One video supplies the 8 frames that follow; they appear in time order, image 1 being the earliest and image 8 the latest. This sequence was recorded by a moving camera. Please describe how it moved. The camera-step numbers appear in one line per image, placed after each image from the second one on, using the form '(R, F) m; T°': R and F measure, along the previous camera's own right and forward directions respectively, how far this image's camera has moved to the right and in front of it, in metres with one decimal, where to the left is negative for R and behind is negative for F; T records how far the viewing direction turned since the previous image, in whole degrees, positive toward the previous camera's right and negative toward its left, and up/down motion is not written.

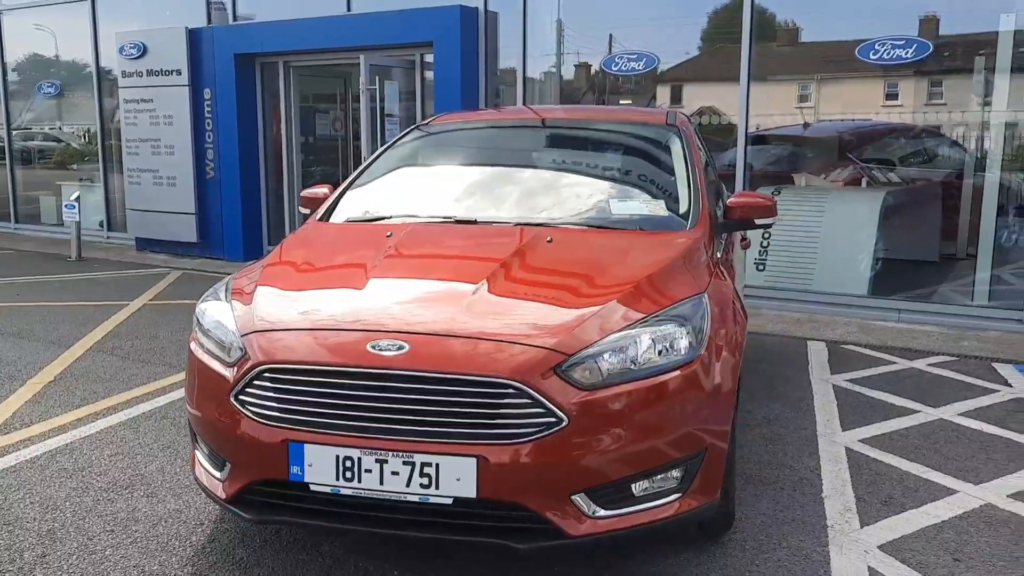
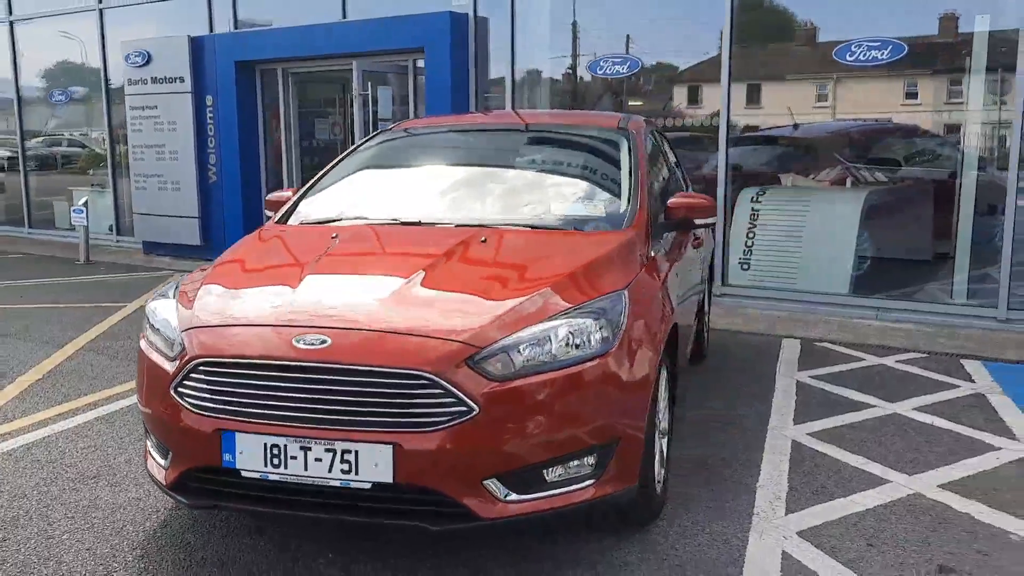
(+0.3, -0.2) m; -1°
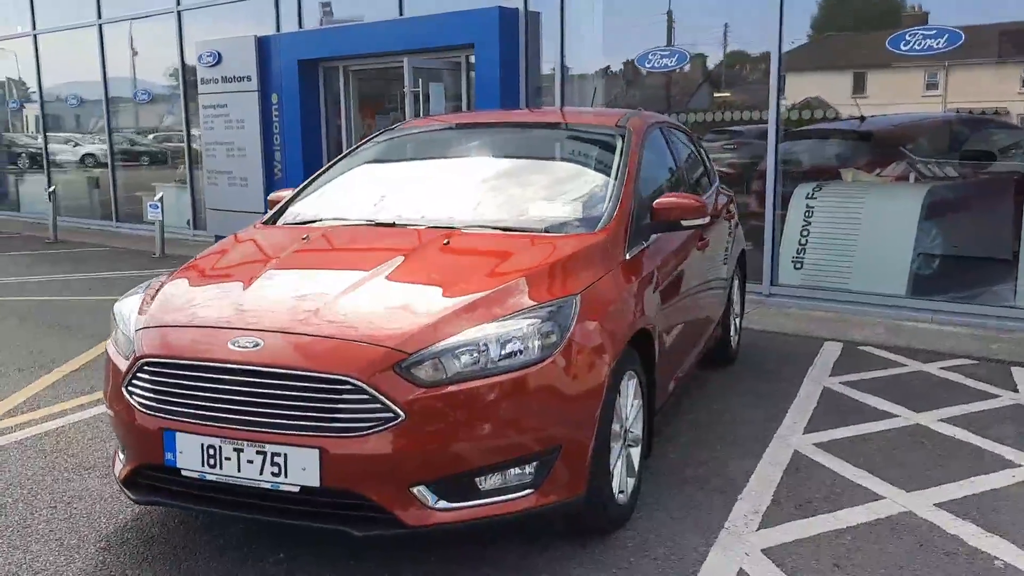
(+0.5, +0.1) m; -6°
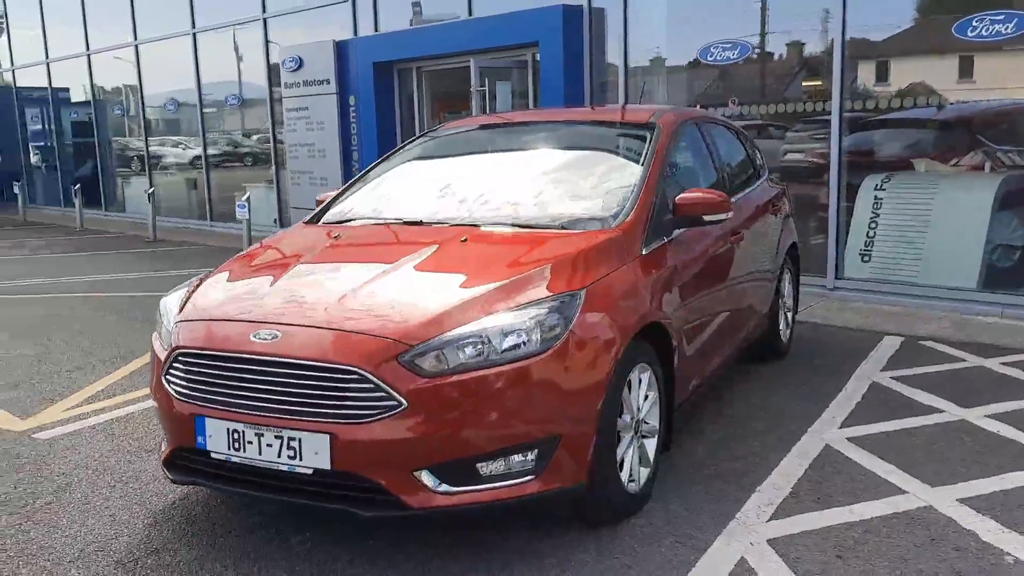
(+0.3, -0.1) m; -6°
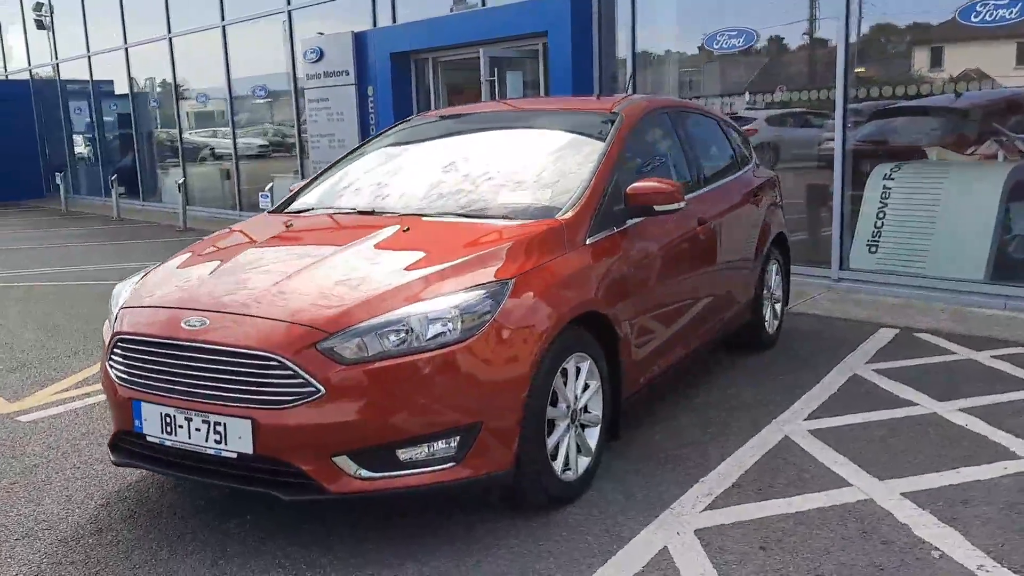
(+0.4, 0.0) m; -3°
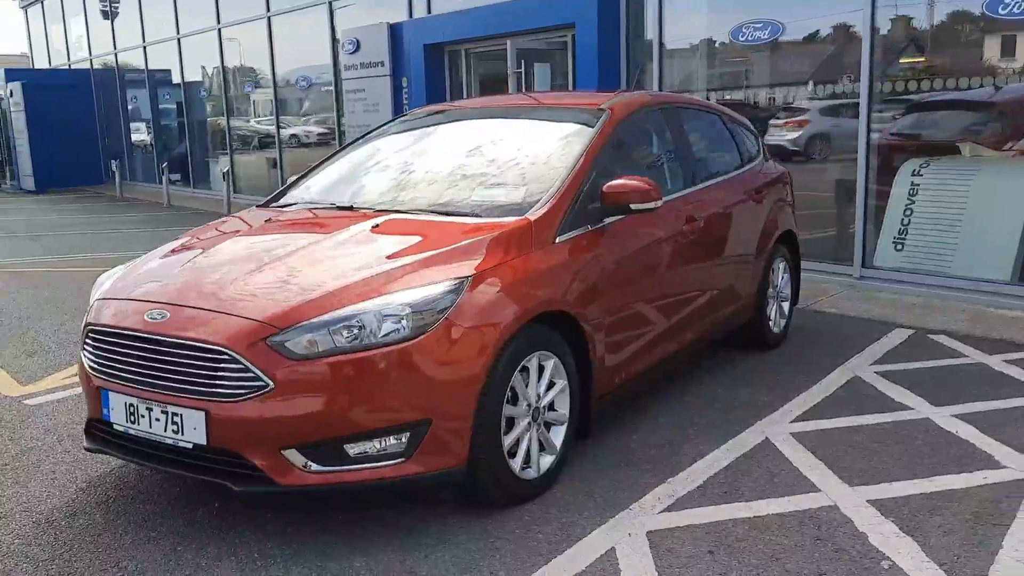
(+0.3, 0.0) m; -4°
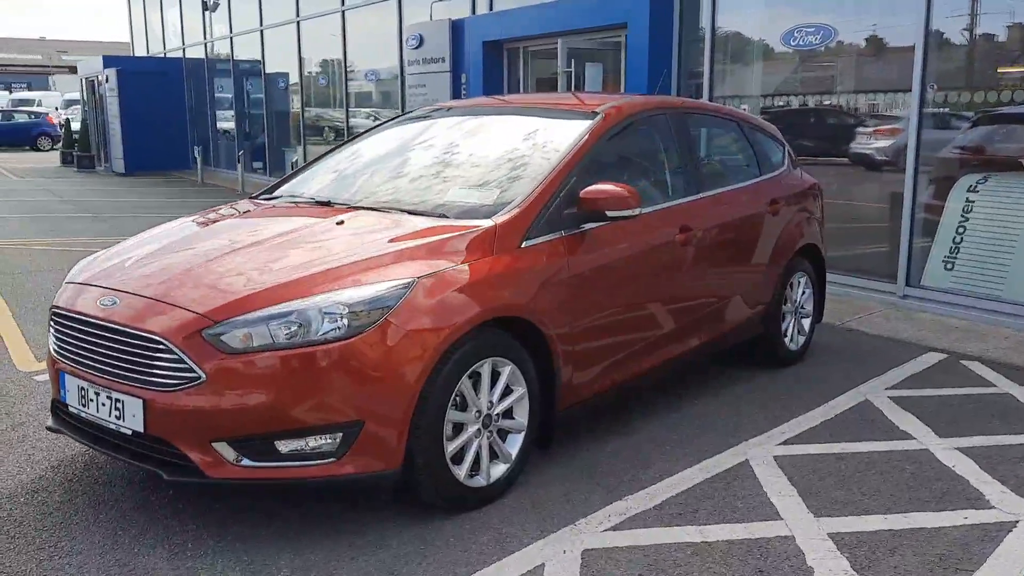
(+0.5, +0.1) m; -5°
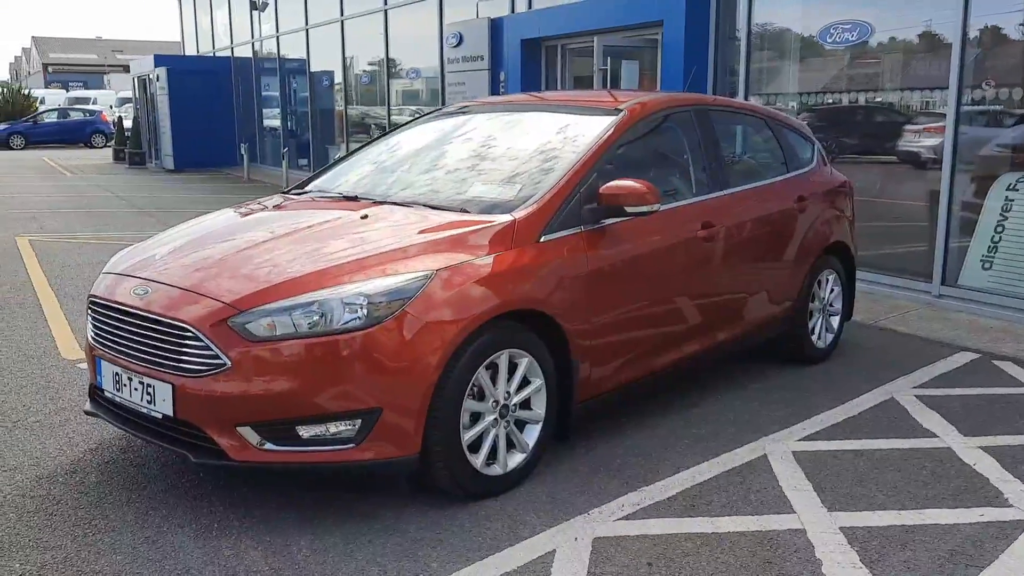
(+0.1, -0.1) m; -3°
